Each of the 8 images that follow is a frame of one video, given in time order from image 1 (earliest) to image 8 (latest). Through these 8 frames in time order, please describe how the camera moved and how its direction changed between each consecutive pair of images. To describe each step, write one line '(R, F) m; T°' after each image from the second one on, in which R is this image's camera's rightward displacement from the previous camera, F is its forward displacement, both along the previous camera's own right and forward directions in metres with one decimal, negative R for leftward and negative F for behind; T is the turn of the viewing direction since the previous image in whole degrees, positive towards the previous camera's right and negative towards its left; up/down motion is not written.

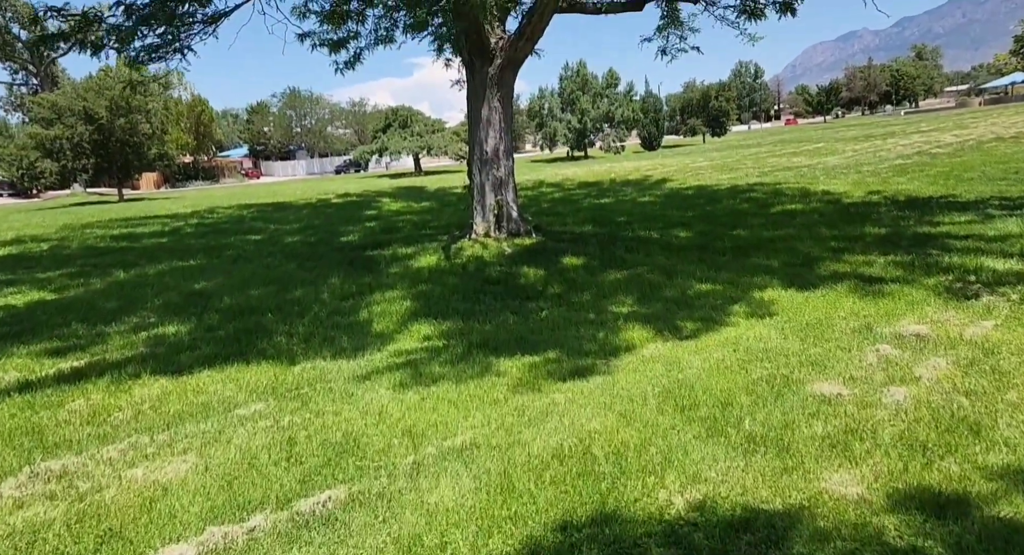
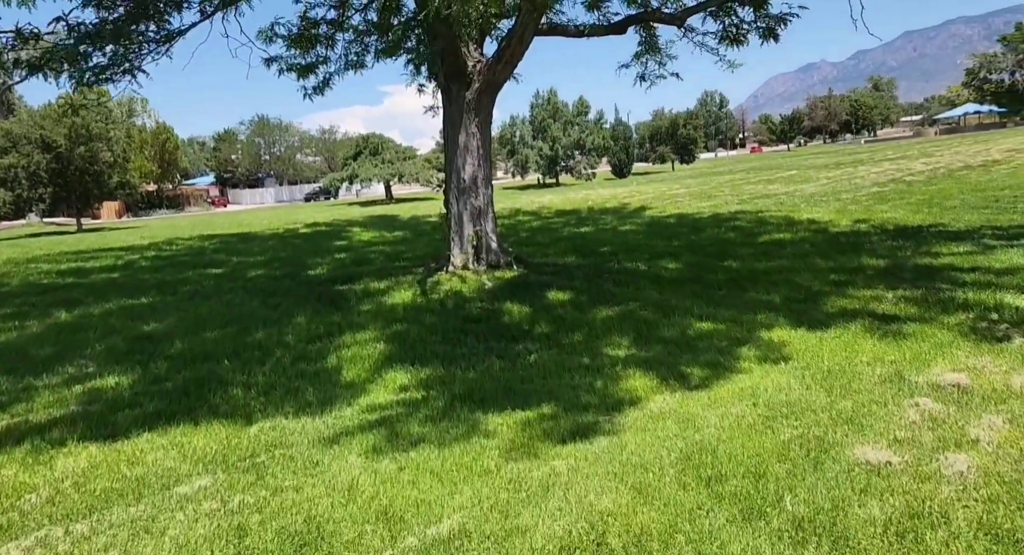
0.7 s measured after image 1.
(-0.1, +0.5) m; +2°
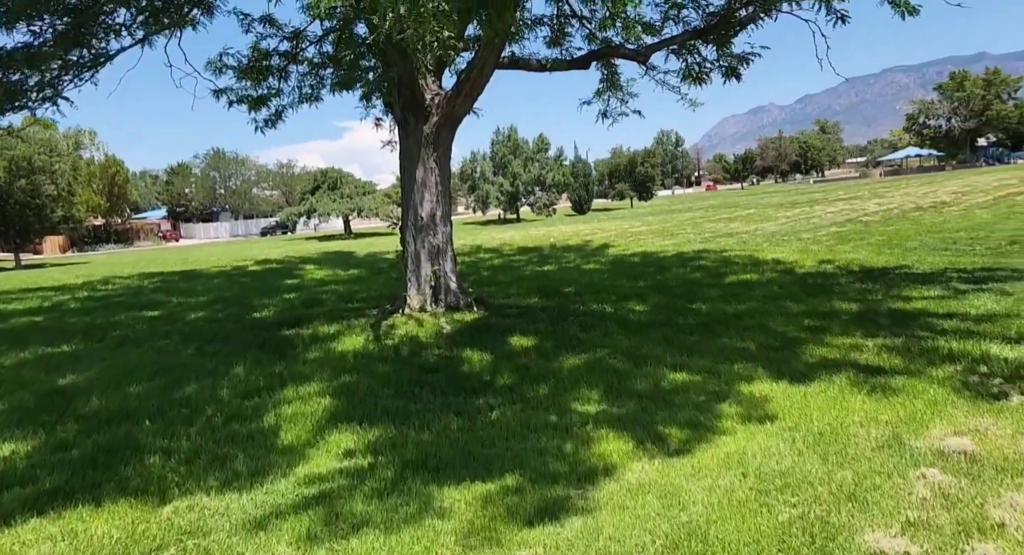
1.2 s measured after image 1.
(0.0, +0.4) m; +3°
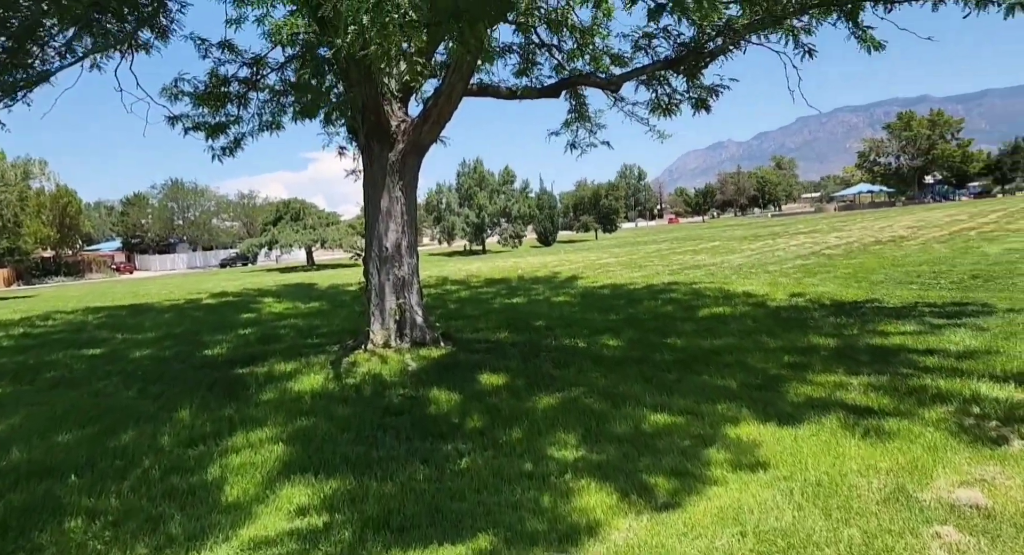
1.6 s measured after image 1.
(0.0, +0.3) m; +3°
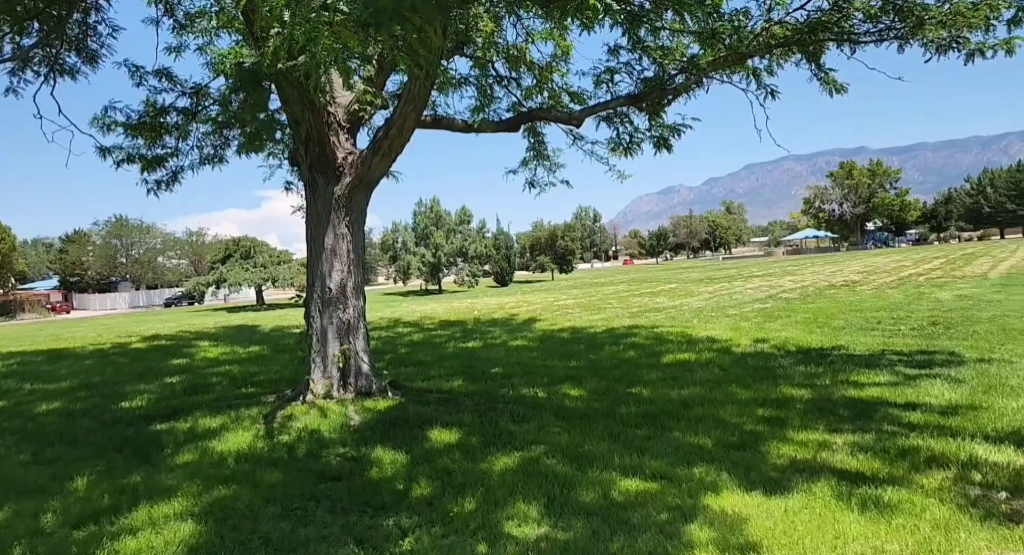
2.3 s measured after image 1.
(0.0, +0.5) m; +4°
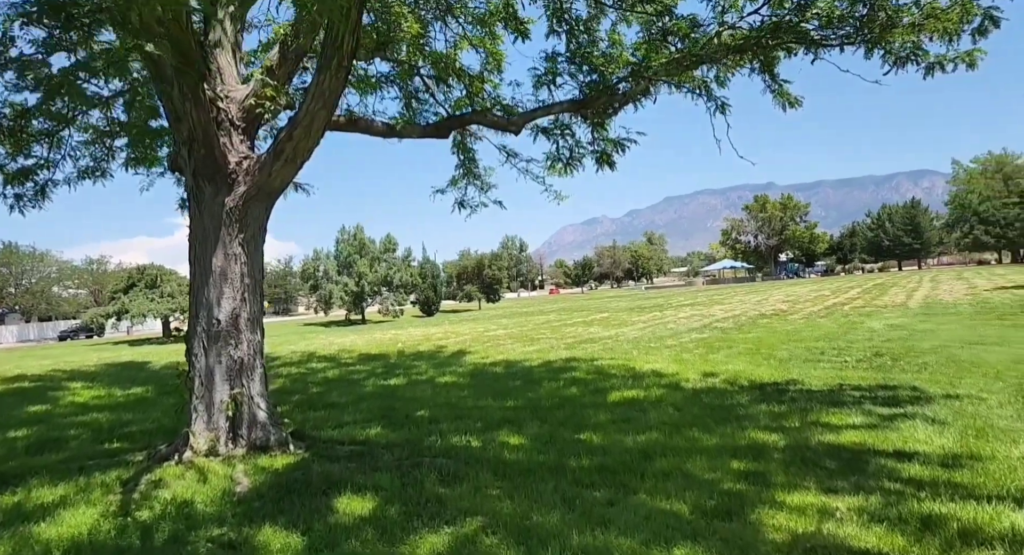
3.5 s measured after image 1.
(0.0, +0.9) m; +7°
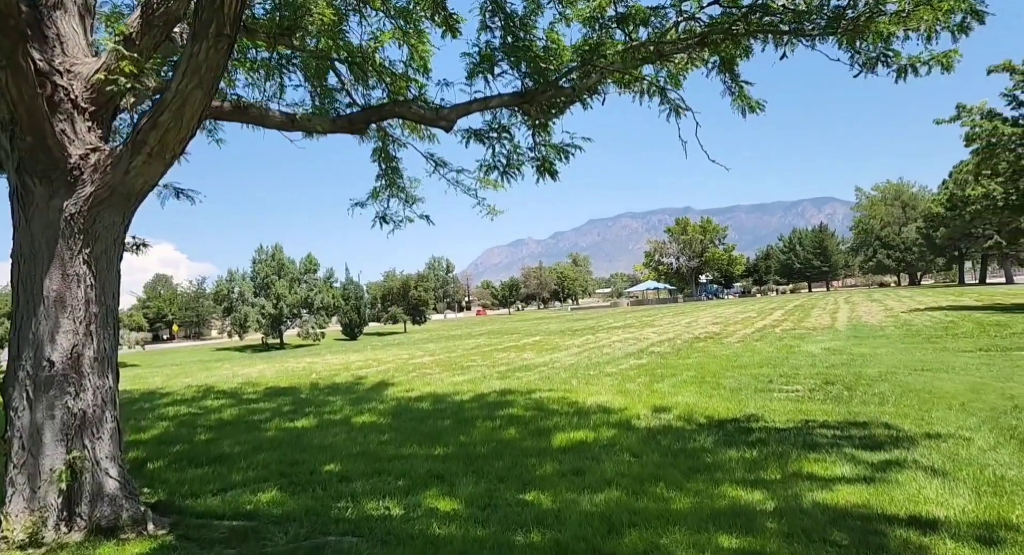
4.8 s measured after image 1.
(0.0, +1.0) m; +7°
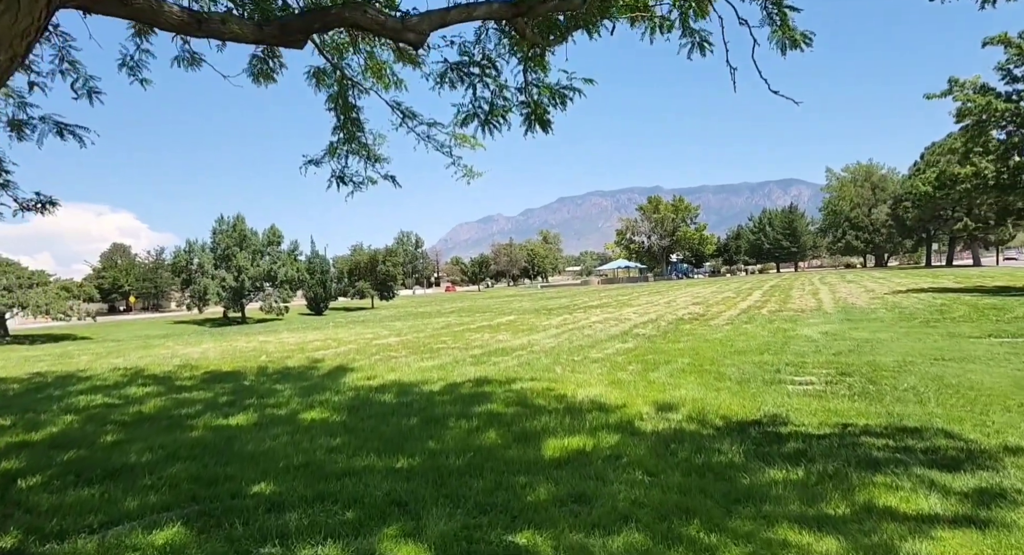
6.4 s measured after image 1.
(-0.1, +1.2) m; +3°
